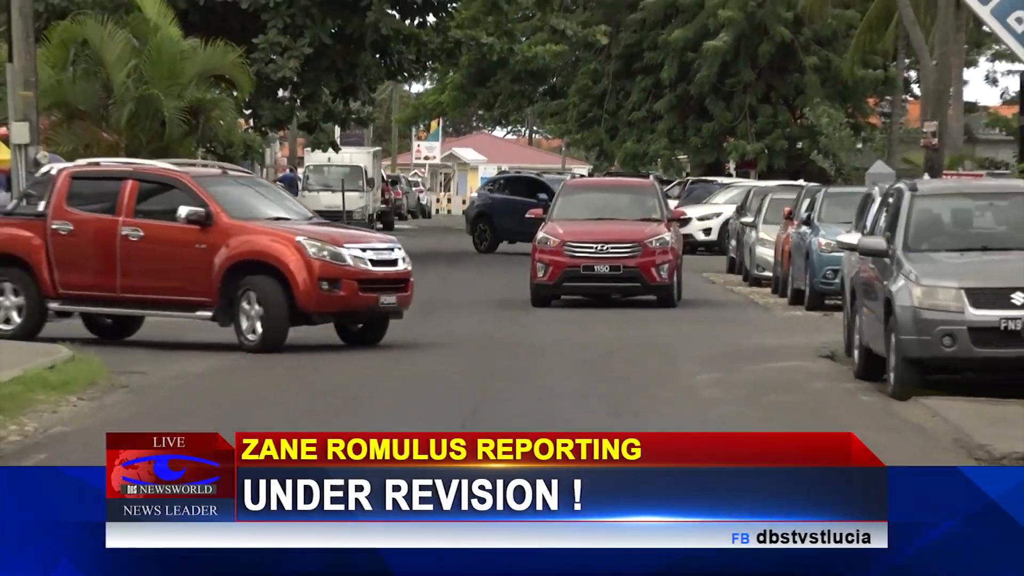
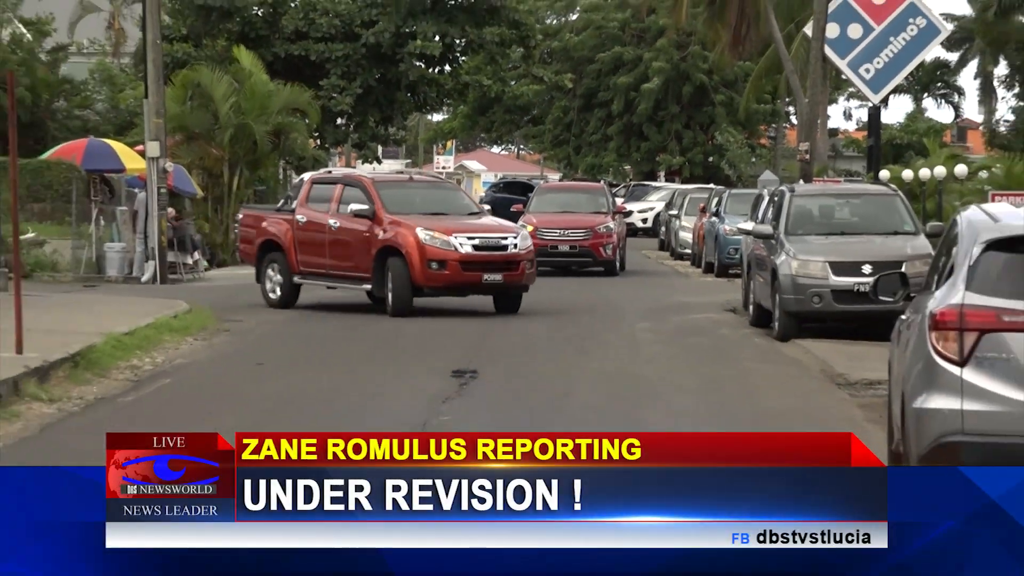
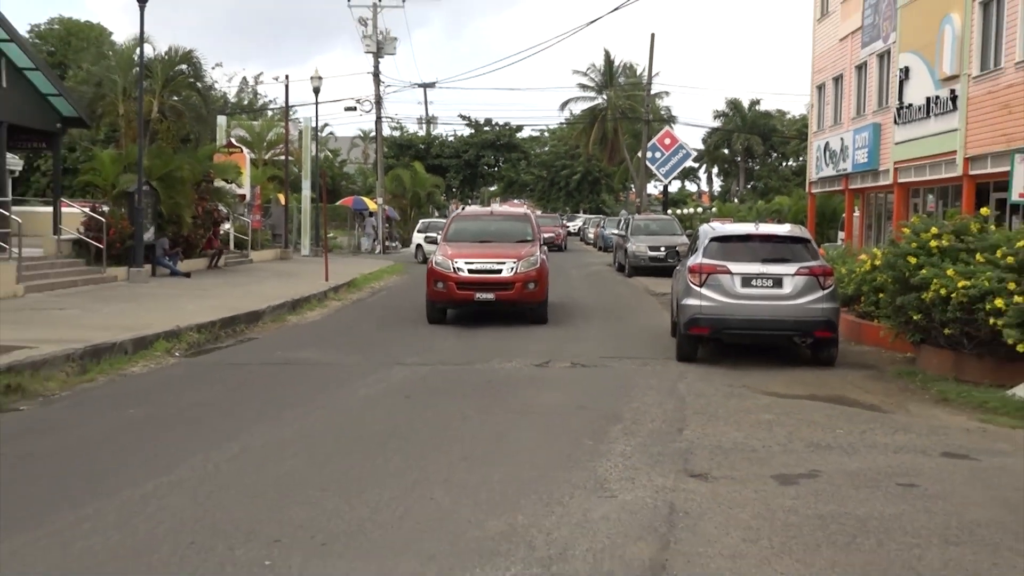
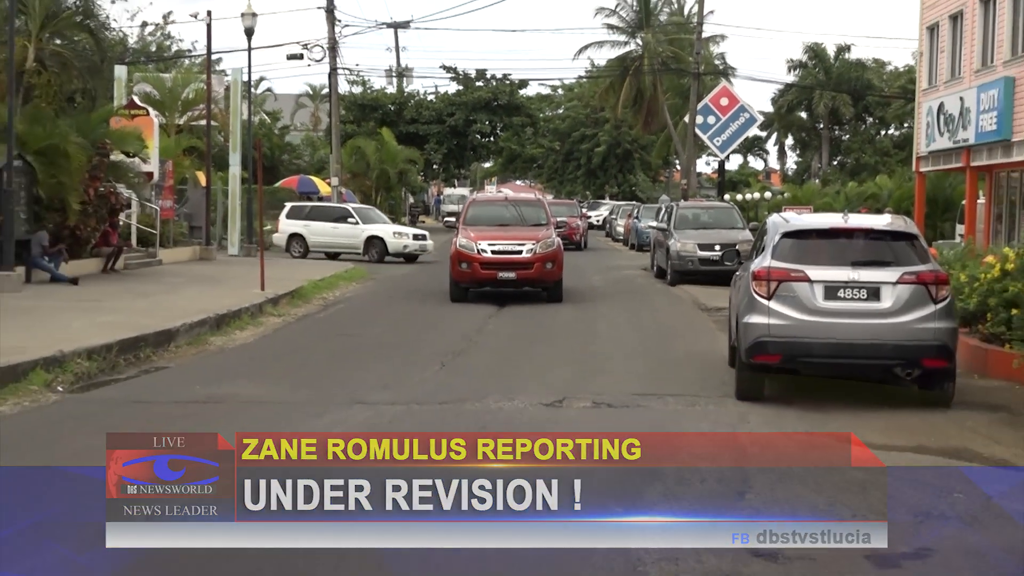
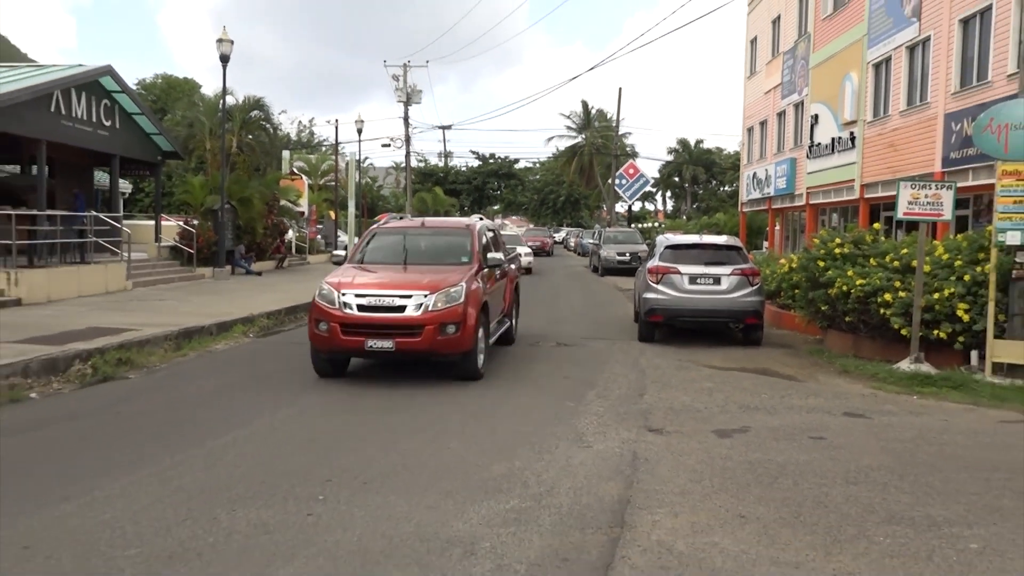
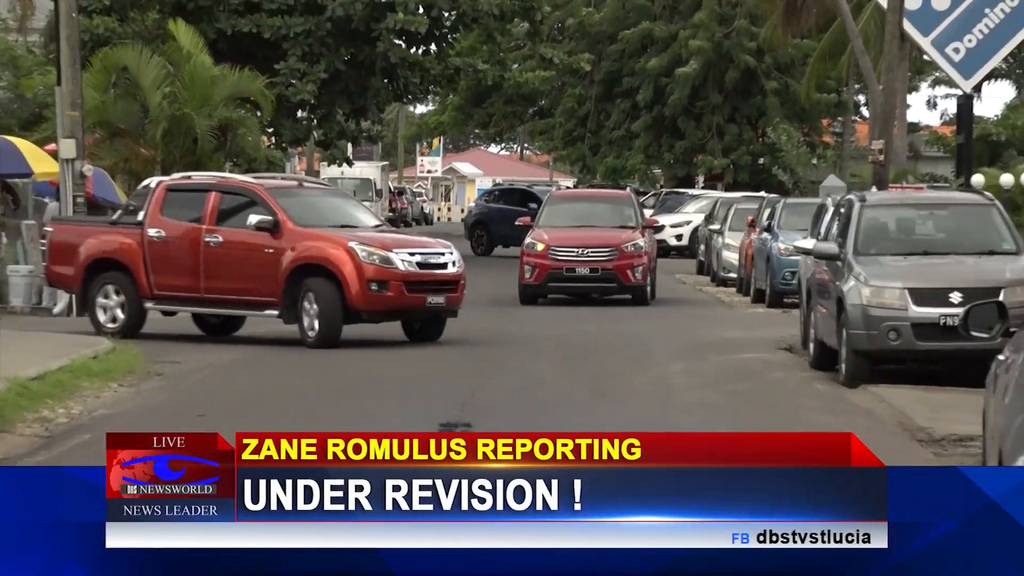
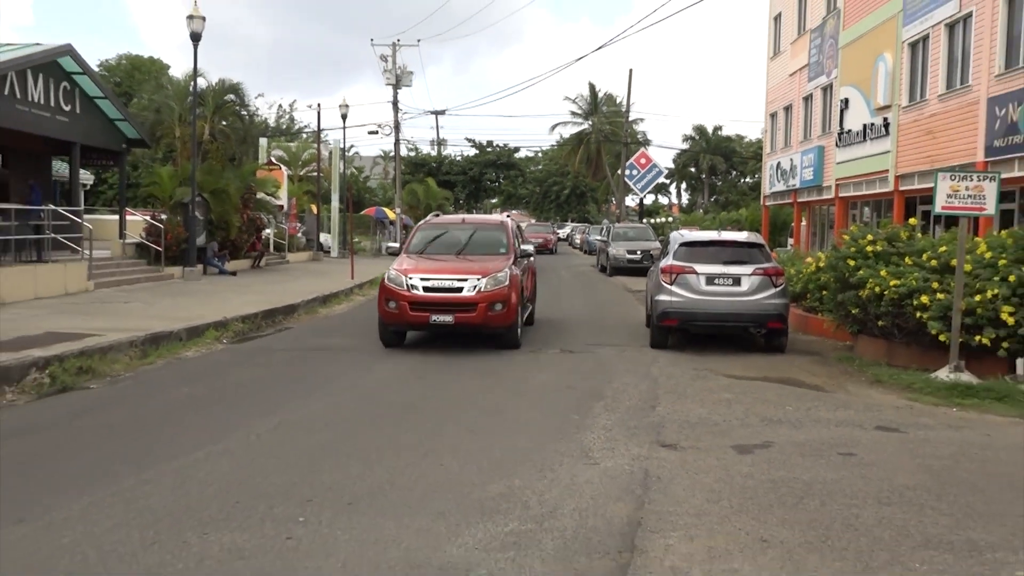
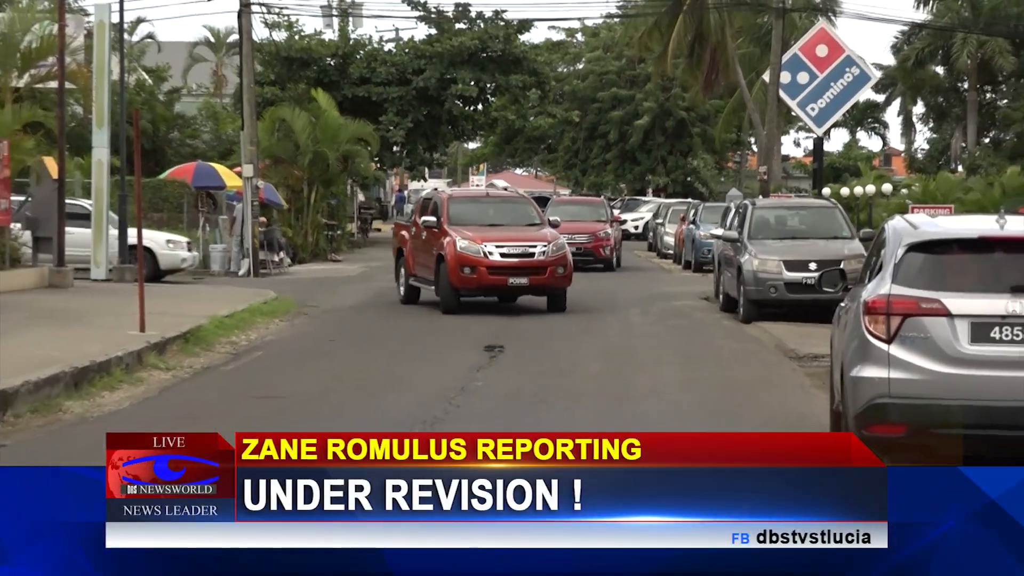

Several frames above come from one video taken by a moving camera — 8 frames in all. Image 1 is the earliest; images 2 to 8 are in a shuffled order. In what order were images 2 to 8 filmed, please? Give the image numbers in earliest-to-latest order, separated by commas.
6, 2, 8, 4, 3, 7, 5
